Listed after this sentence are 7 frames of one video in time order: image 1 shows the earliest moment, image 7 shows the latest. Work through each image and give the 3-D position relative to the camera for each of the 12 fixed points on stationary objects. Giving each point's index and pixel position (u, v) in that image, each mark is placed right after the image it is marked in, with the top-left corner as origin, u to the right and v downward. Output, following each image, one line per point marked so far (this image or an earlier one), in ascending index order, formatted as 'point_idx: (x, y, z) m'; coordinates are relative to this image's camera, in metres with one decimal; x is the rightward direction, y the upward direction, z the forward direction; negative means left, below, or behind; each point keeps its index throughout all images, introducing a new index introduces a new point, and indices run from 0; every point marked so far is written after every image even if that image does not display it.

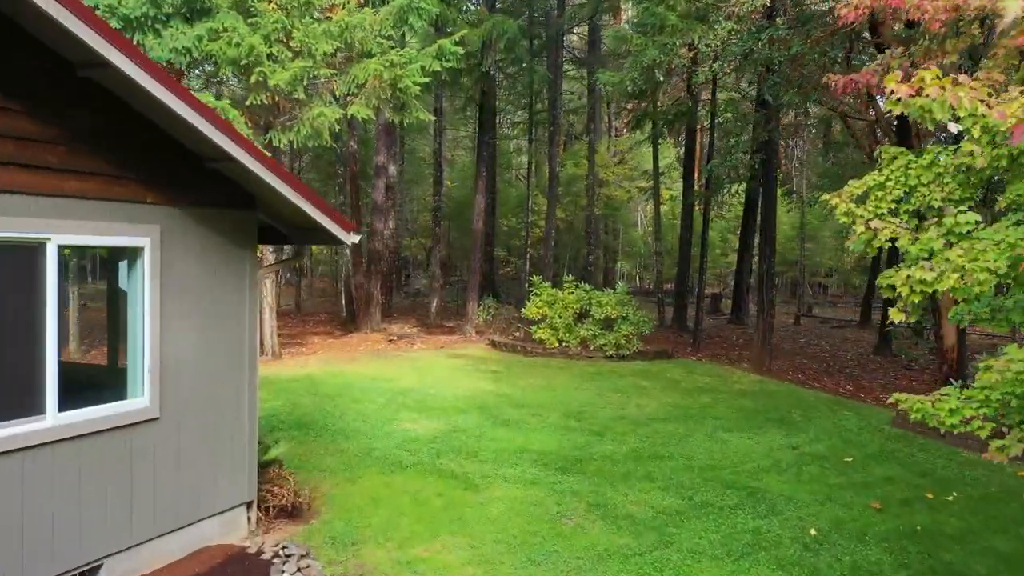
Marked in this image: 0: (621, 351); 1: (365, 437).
0: (+1.7, -1.0, +13.1) m
1: (-1.4, -1.4, +7.7) m
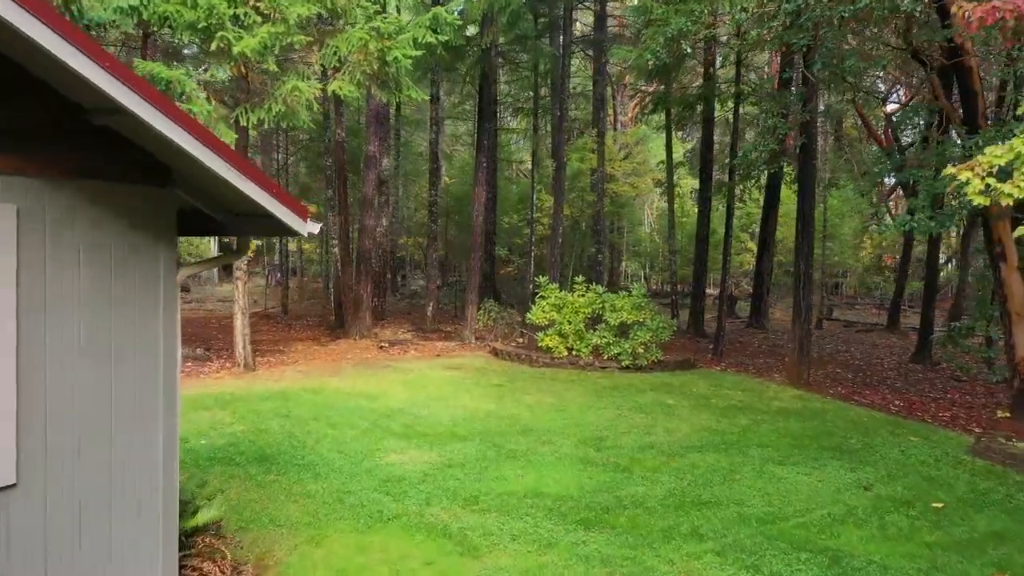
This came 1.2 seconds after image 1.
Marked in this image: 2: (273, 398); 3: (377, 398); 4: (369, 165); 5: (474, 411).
0: (+1.8, -1.0, +11.7) m
1: (-1.3, -1.4, +6.3) m
2: (-2.7, -1.2, +9.1) m
3: (-1.5, -1.3, +9.3) m
4: (-2.7, +2.3, +15.2) m
5: (-0.4, -1.3, +8.7) m
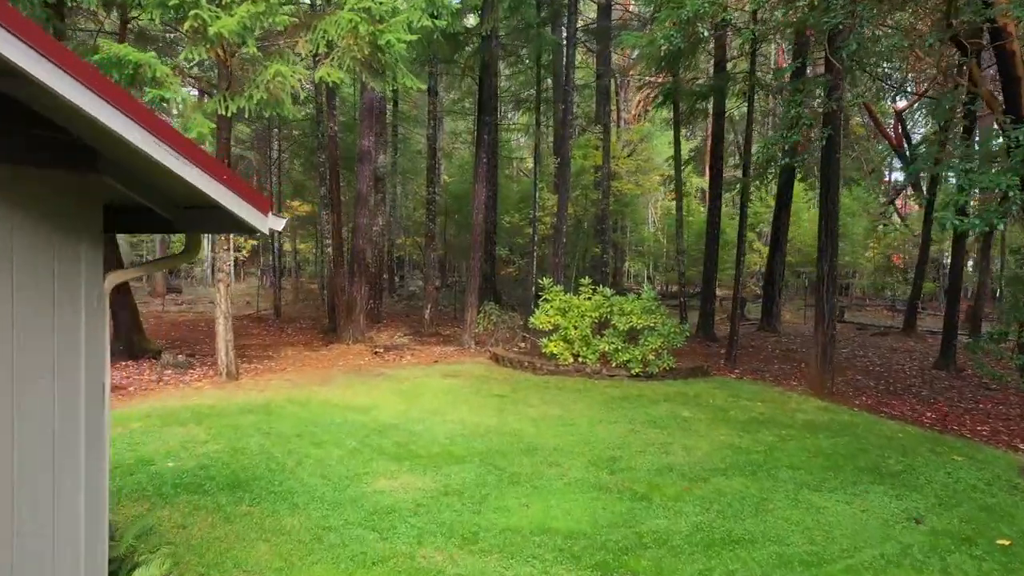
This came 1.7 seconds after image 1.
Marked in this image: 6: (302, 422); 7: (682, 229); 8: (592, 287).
0: (+1.8, -1.1, +11.0) m
1: (-1.3, -1.5, +5.6) m
2: (-2.6, -1.3, +8.4) m
3: (-1.5, -1.3, +8.6) m
4: (-2.7, +2.3, +14.4) m
5: (-0.4, -1.3, +8.0) m
6: (-2.0, -1.3, +7.9) m
7: (+4.0, +1.4, +19.2) m
8: (+1.2, 0.0, +12.0) m
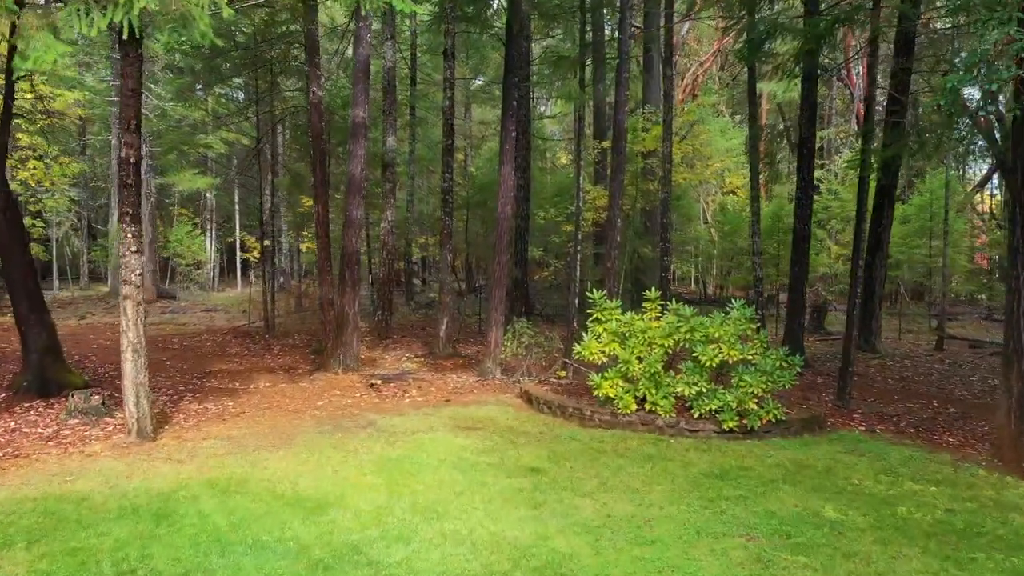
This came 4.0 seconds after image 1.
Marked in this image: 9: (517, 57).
0: (+2.2, -1.3, +7.7) m
1: (-1.1, -1.6, +2.4) m
2: (-2.4, -1.4, +5.2) m
3: (-1.2, -1.5, +5.4) m
4: (-2.2, +2.1, +11.3) m
5: (-0.1, -1.5, +4.7) m
6: (-1.8, -1.5, +4.8) m
7: (+4.7, +1.2, +15.8) m
8: (+1.6, -0.2, +8.7) m
9: (+0.1, +3.4, +12.2) m
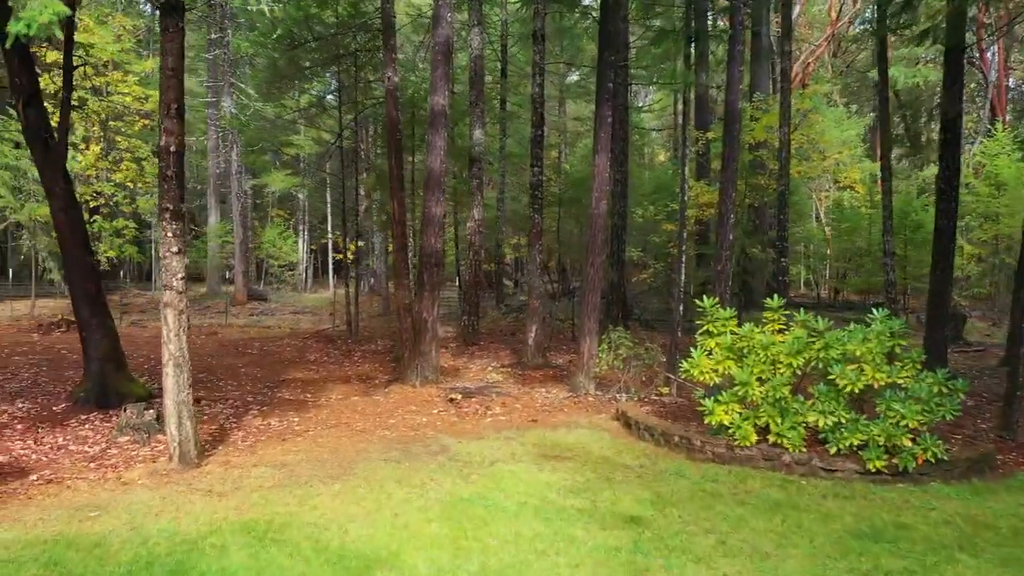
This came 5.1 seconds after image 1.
0: (+2.9, -1.3, +6.2) m
1: (-1.0, -1.7, +1.3) m
2: (-1.9, -1.5, +4.3) m
3: (-0.7, -1.5, +4.3) m
4: (-1.0, +2.1, +10.3) m
5: (+0.3, -1.6, +3.6) m
6: (-1.4, -1.5, +3.8) m
7: (+6.4, +1.2, +14.0) m
8: (+2.4, -0.2, +7.3) m
9: (+1.4, +3.4, +11.0) m
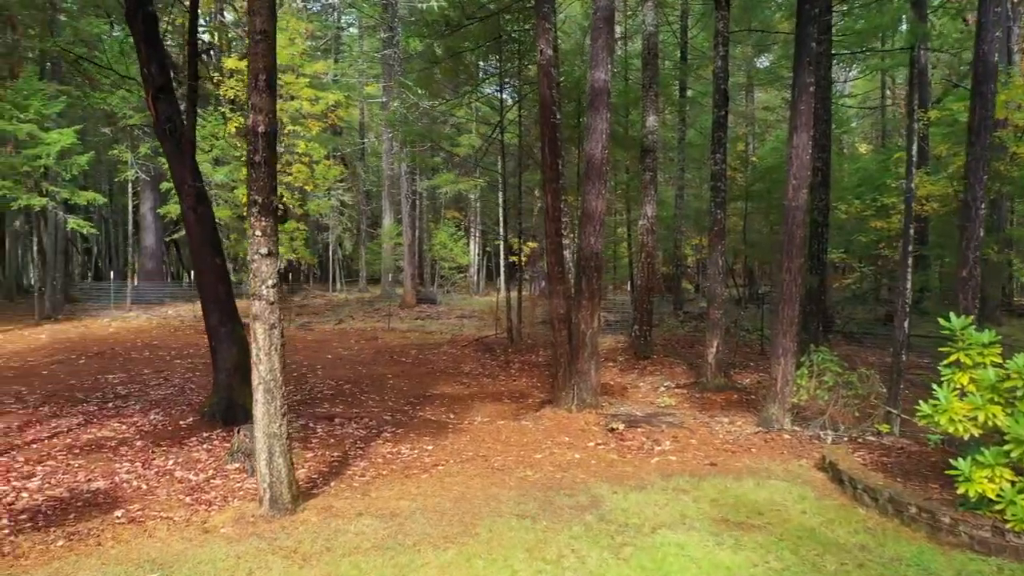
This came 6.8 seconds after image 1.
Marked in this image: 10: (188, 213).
0: (+3.8, -1.4, +4.0) m
1: (-1.1, -1.8, +0.1) m
2: (-1.3, -1.5, +3.2) m
3: (-0.2, -1.6, +3.0) m
4: (+0.9, +2.0, +8.8) m
5: (+0.7, -1.6, +2.0) m
6: (-0.9, -1.6, +2.6) m
7: (+8.9, +1.0, +10.8) m
8: (+3.6, -0.3, +5.2) m
9: (+3.4, +3.3, +9.0) m
10: (-3.1, +0.7, +7.9) m
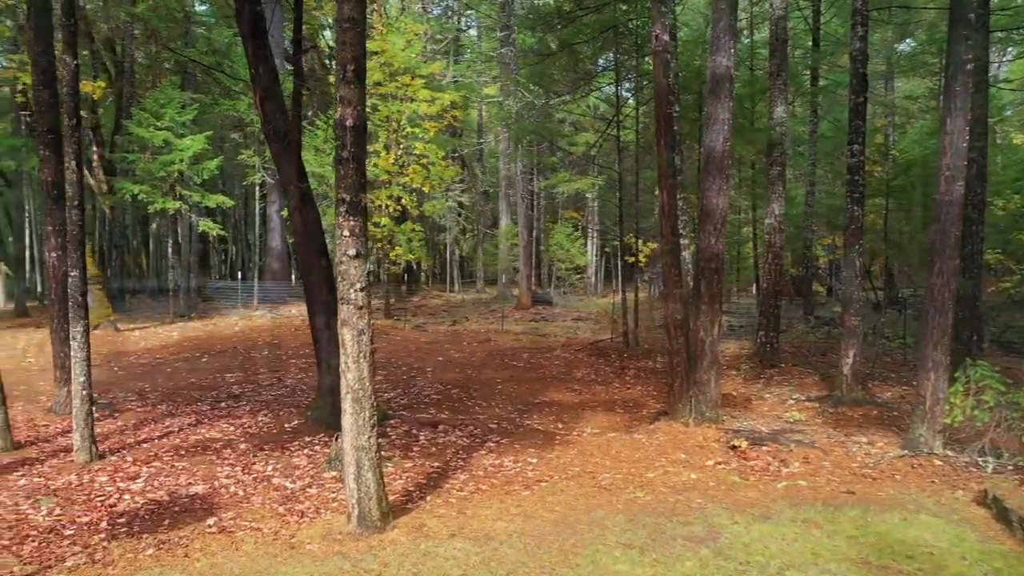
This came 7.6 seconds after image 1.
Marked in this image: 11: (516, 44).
0: (+4.2, -1.5, +2.9) m
1: (-1.2, -1.8, -0.2) m
2: (-1.0, -1.6, +2.9) m
3: (+0.1, -1.6, +2.5) m
4: (+2.1, +2.0, +8.2) m
5: (+0.8, -1.7, +1.4) m
6: (-0.7, -1.6, +2.2) m
7: (+10.2, +0.9, +9.0) m
8: (+4.2, -0.4, +4.1) m
9: (+4.6, +3.2, +8.0) m
10: (-2.1, +0.7, +7.8) m
11: (+0.1, +5.7, +19.2) m
